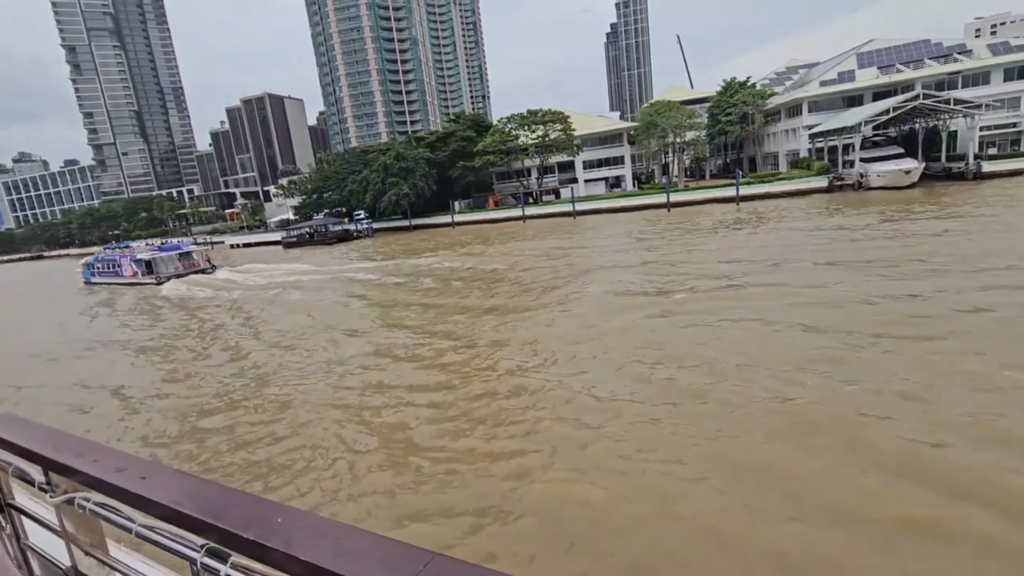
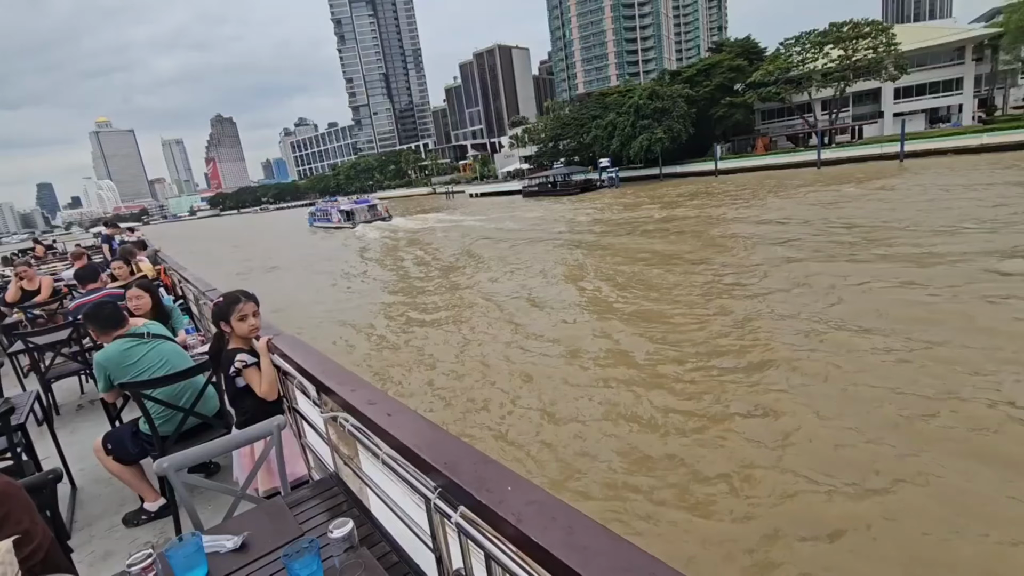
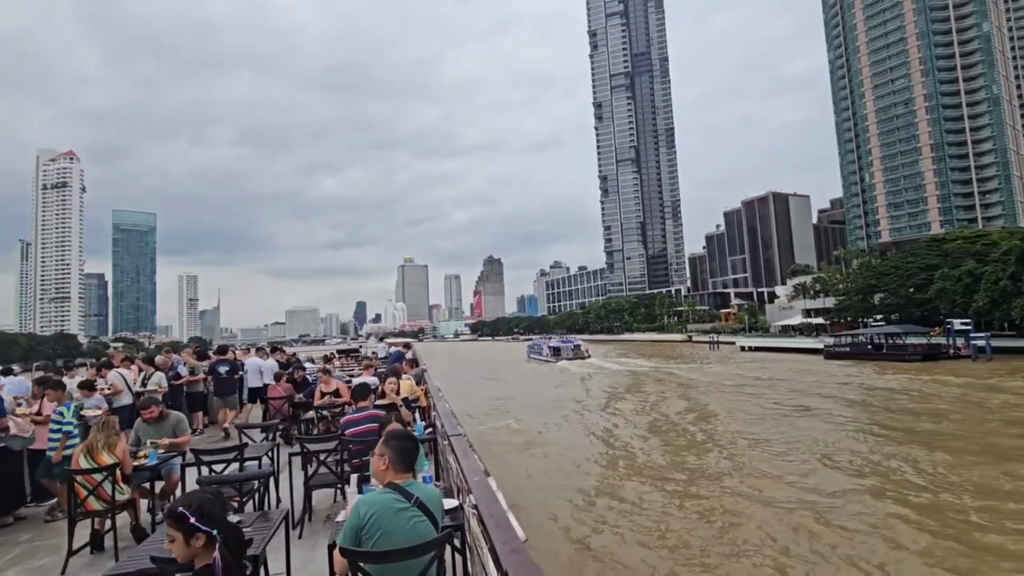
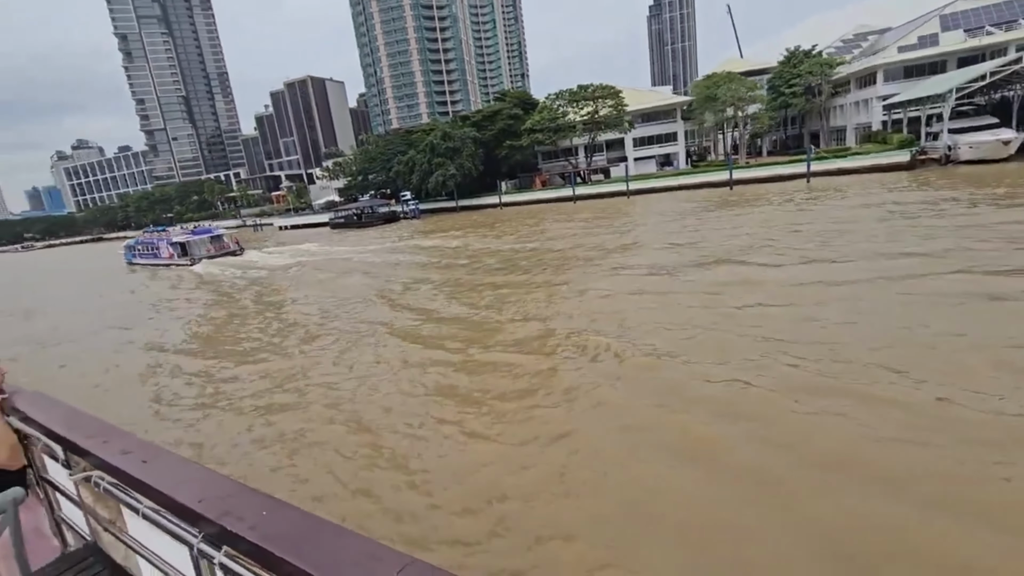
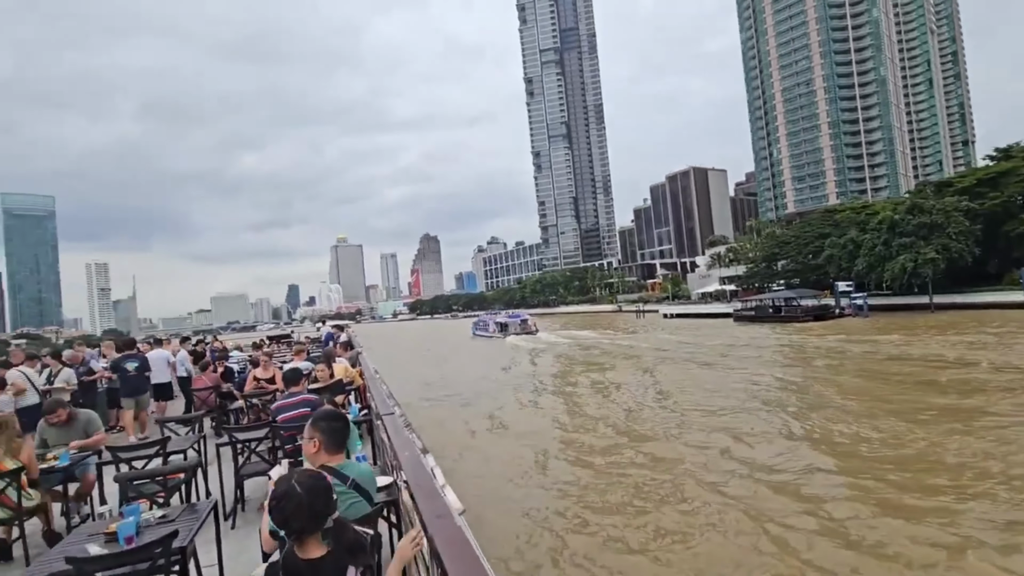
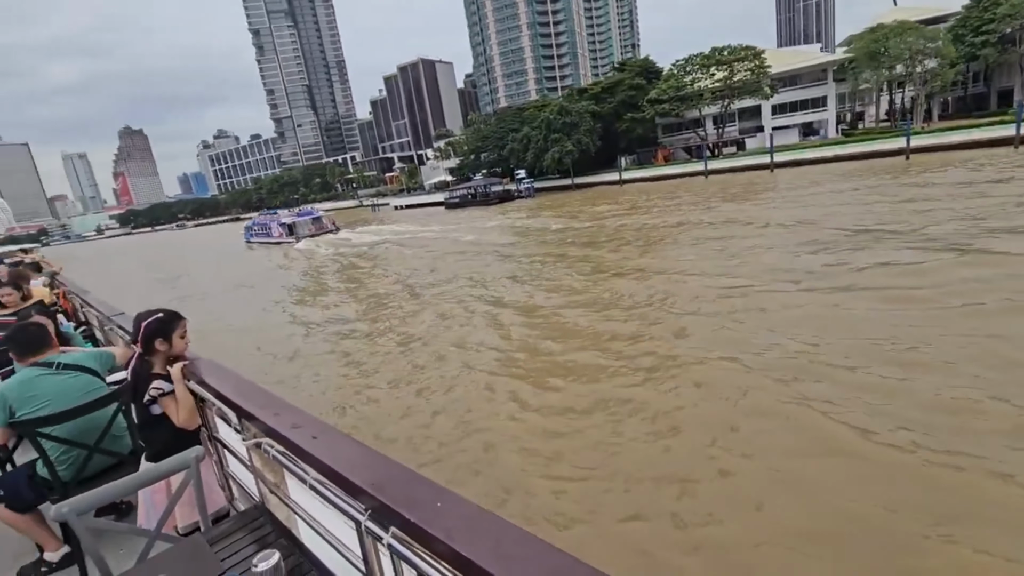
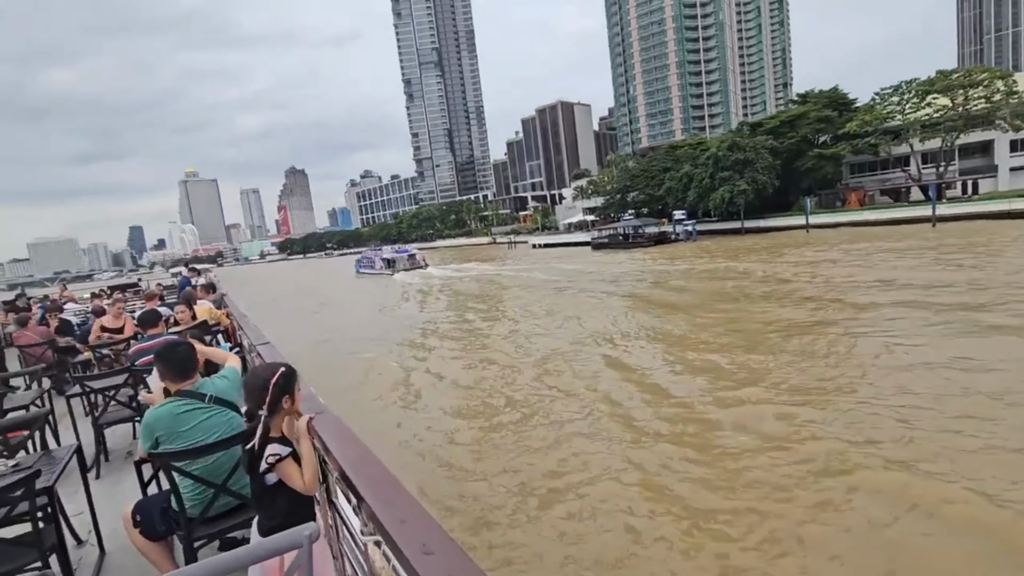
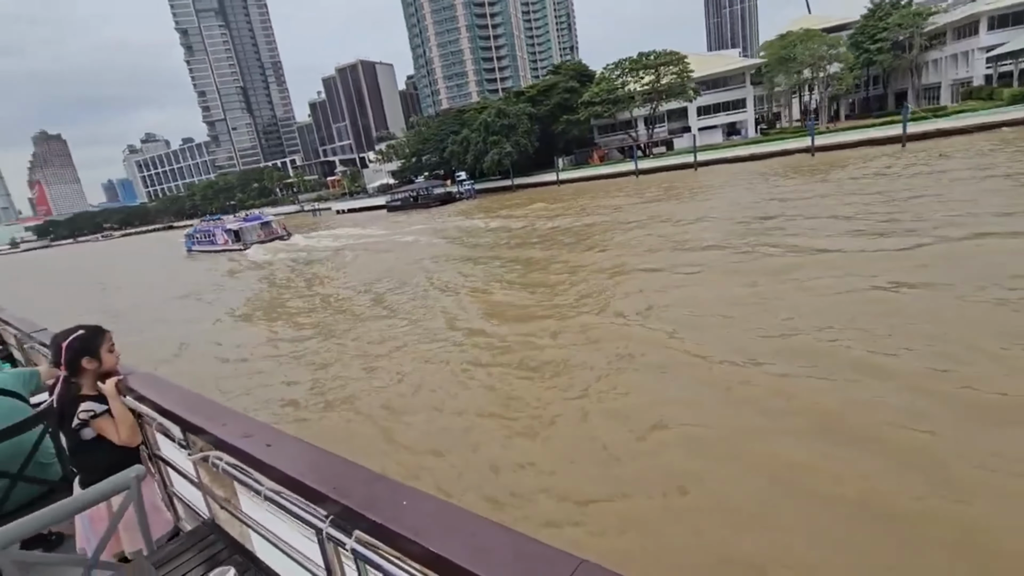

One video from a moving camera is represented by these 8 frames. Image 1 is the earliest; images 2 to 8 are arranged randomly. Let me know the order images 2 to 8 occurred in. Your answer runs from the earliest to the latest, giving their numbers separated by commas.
4, 8, 6, 2, 7, 5, 3
